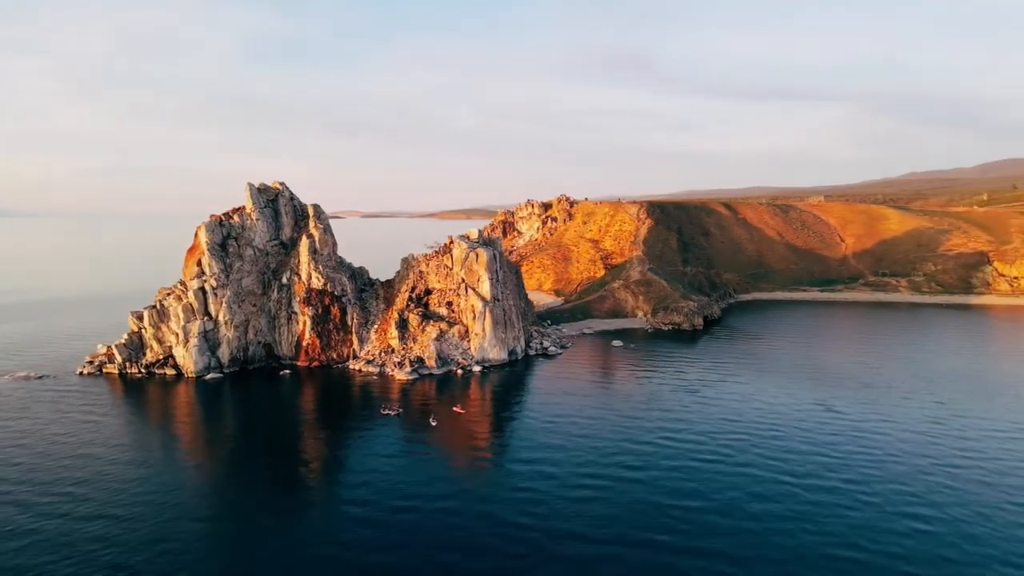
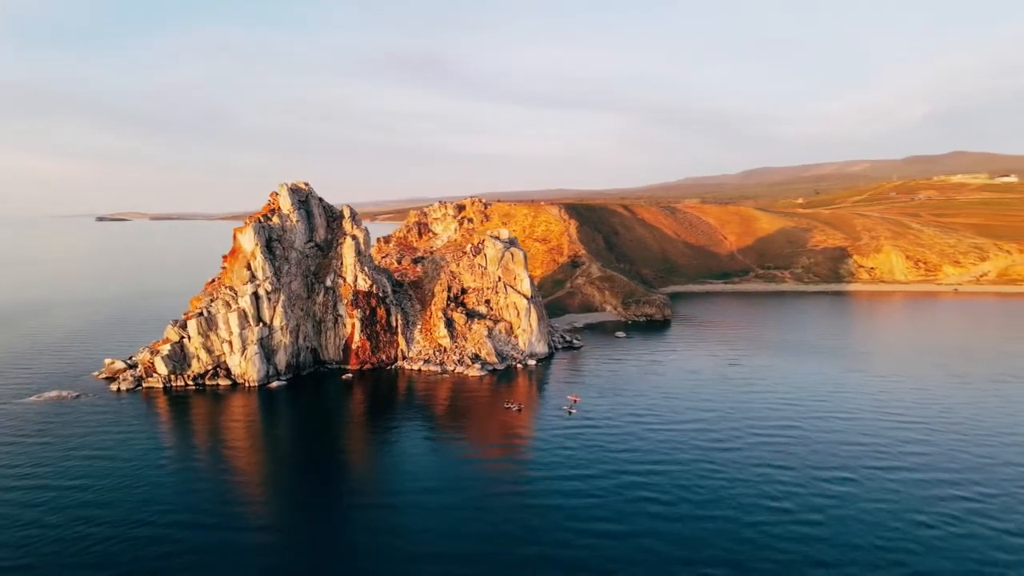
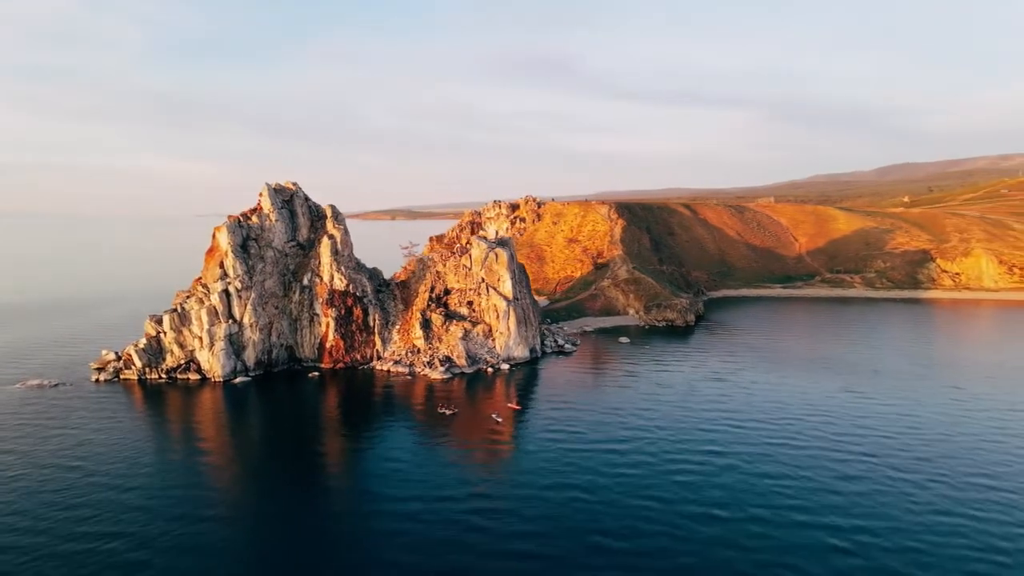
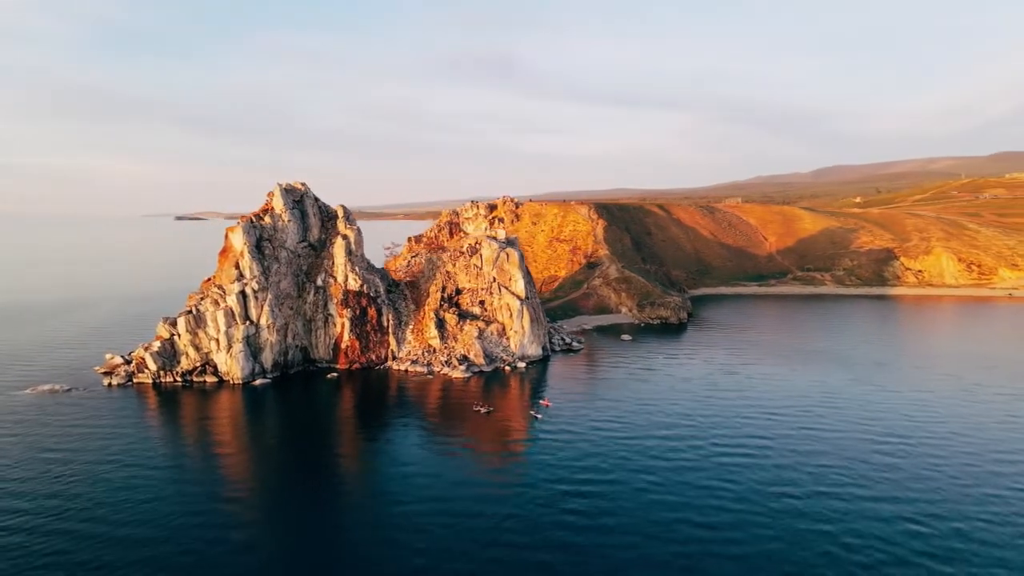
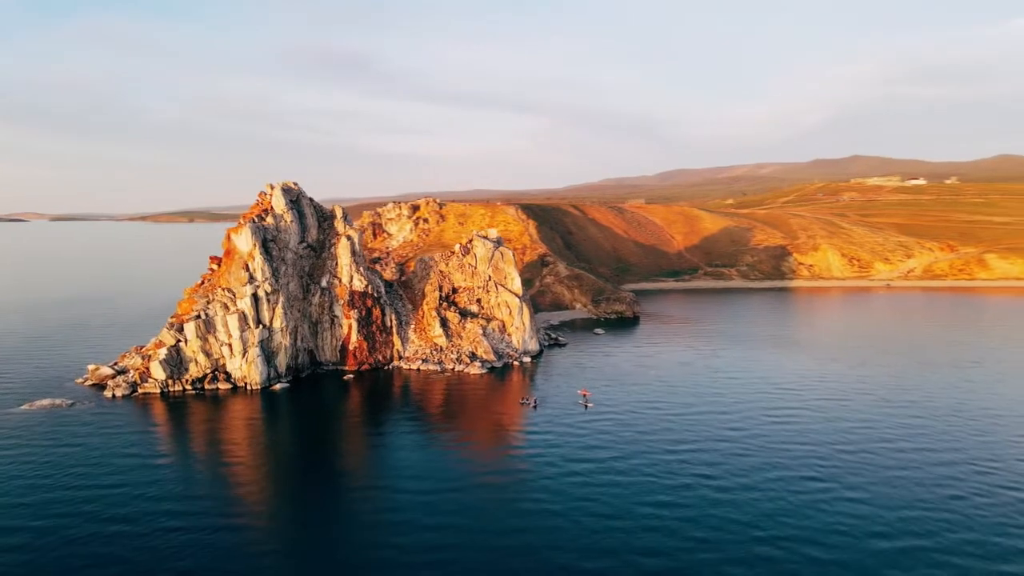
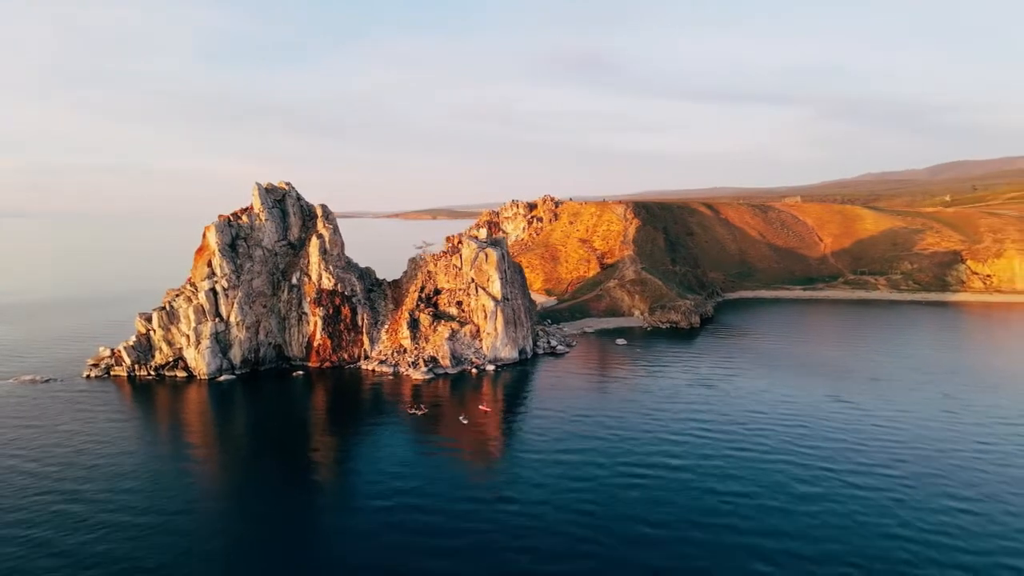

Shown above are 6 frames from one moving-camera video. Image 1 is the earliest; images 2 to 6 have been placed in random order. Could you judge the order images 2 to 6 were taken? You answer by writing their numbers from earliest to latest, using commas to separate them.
6, 3, 4, 2, 5
